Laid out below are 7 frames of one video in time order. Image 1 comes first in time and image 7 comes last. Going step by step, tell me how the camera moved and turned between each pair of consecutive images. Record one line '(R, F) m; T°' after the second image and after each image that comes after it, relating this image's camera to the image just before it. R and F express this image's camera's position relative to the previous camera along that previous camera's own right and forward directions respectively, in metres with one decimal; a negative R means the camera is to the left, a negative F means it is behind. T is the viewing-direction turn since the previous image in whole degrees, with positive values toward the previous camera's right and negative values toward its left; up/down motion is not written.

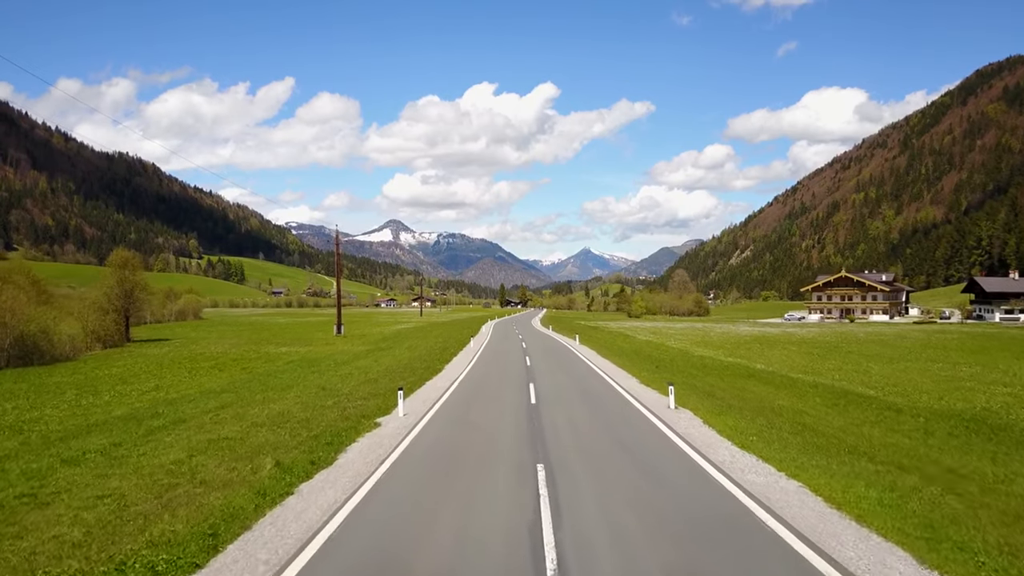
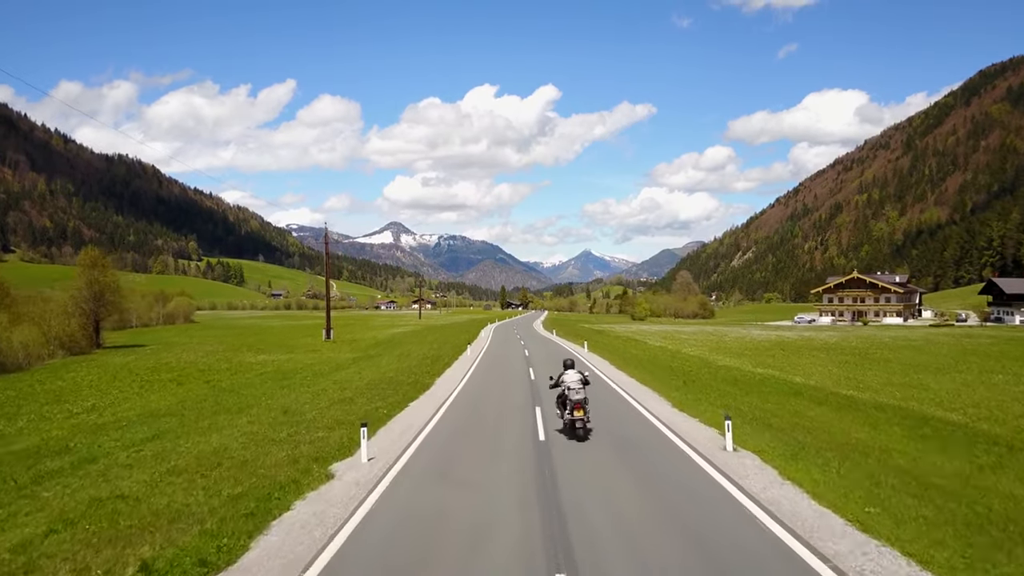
(0.0, +2.8) m; 0°
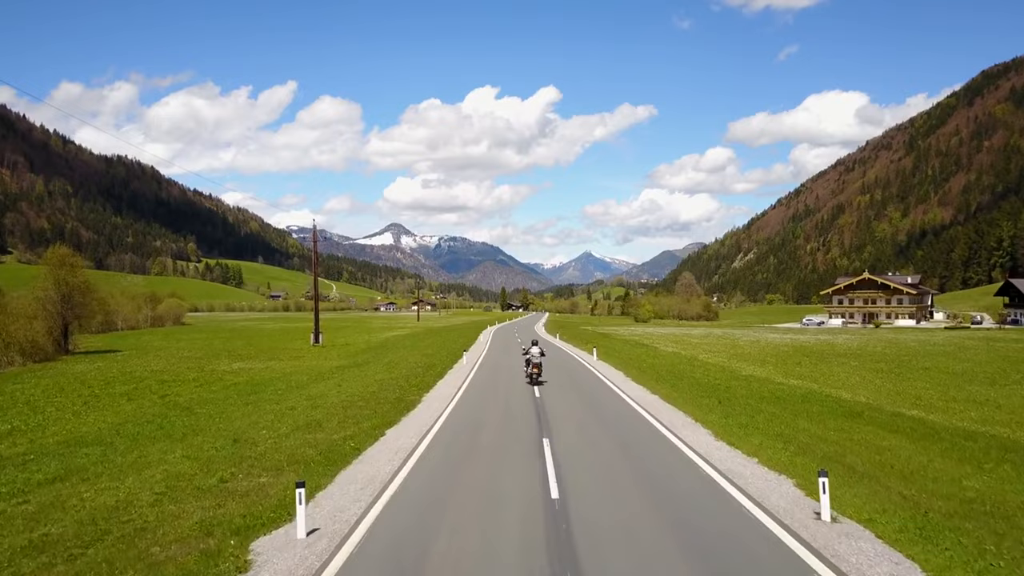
(0.0, +2.5) m; 0°
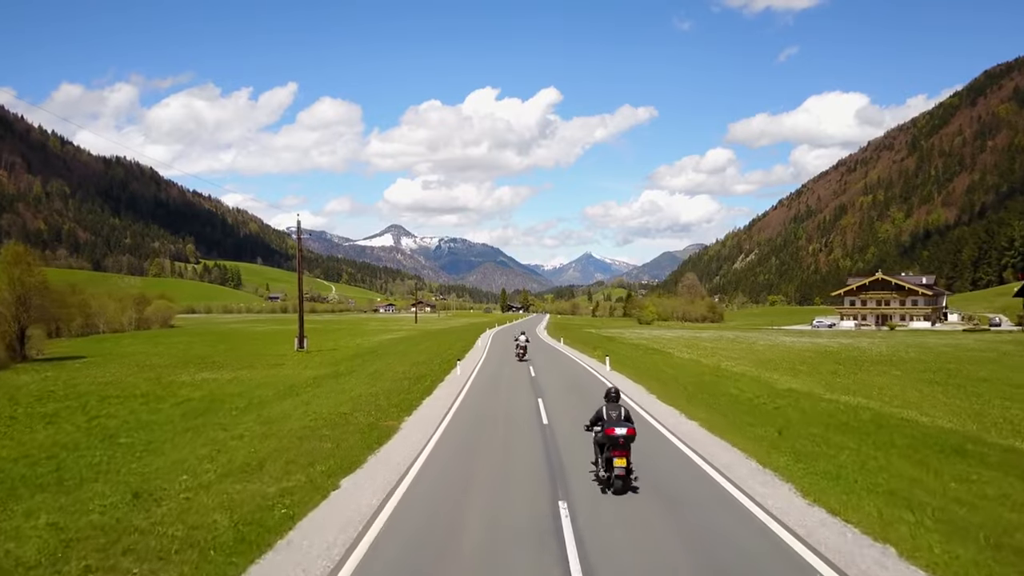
(0.0, +2.8) m; 0°
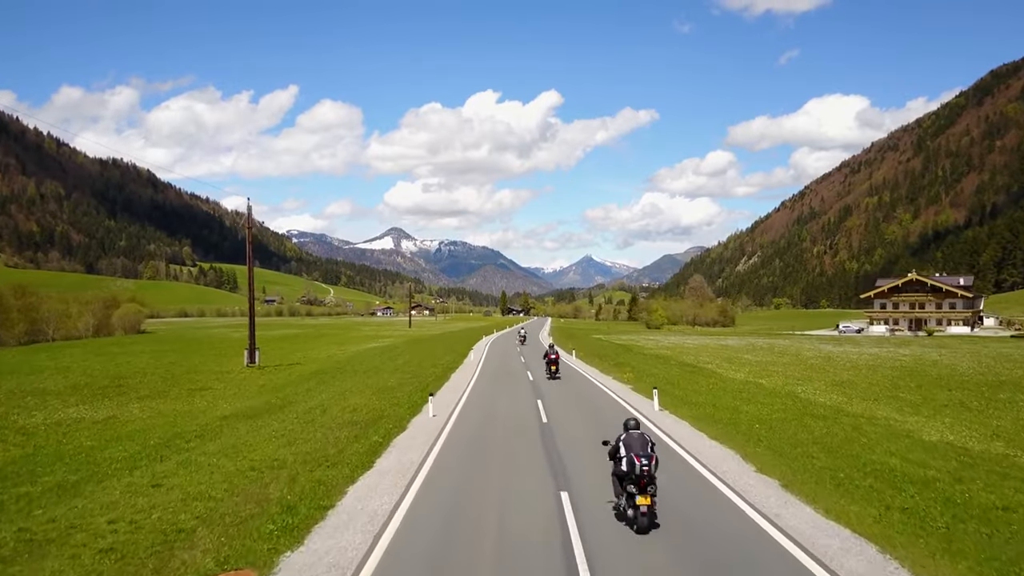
(0.0, +6.6) m; 0°
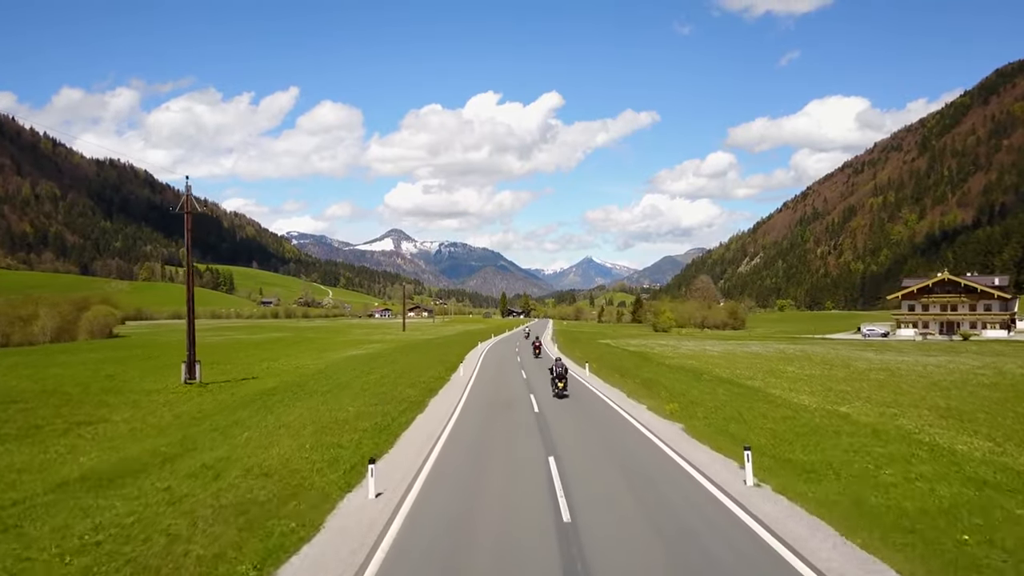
(0.0, +5.3) m; 0°
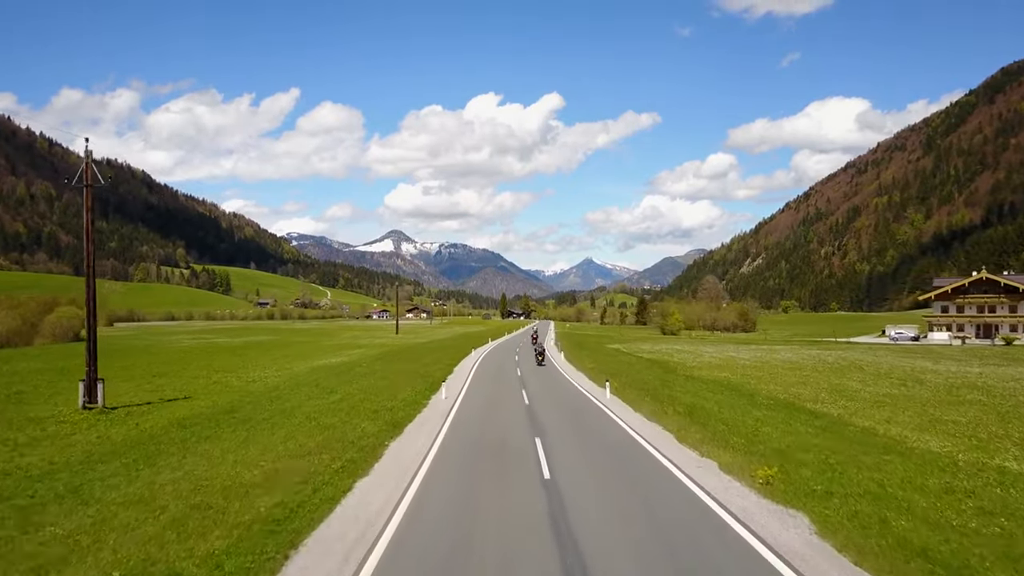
(+0.1, +5.3) m; 0°
